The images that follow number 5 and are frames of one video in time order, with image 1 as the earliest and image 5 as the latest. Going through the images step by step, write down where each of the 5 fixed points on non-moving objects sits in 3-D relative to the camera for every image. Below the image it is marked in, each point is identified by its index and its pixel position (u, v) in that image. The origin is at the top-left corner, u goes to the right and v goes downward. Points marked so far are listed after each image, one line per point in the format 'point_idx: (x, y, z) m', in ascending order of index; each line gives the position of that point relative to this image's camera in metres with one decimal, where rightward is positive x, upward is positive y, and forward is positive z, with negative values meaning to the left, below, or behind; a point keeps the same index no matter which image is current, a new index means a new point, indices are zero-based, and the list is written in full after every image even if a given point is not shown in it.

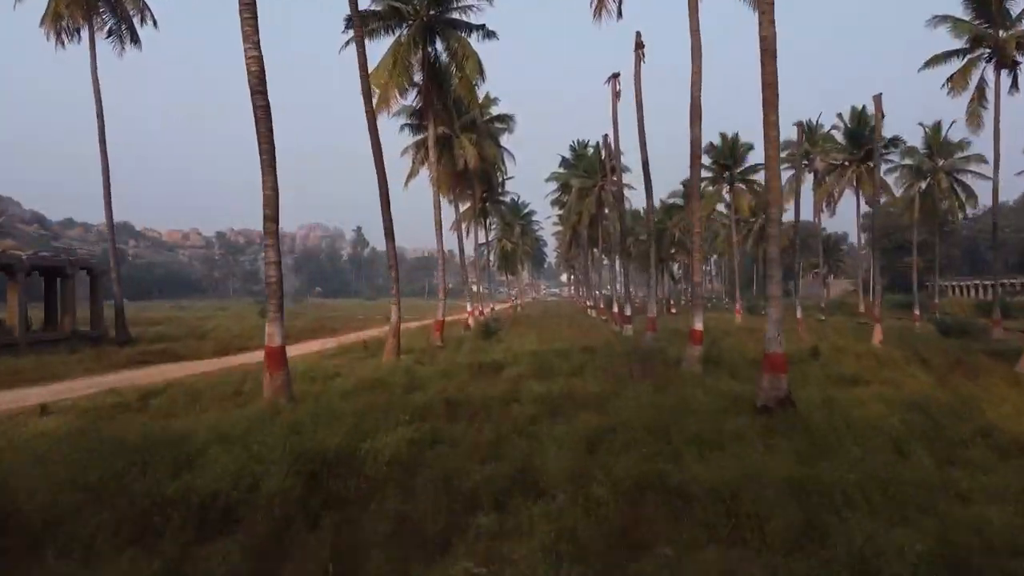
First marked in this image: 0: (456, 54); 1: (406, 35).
0: (-1.4, +5.6, +16.3) m
1: (-2.5, +5.9, +15.7) m
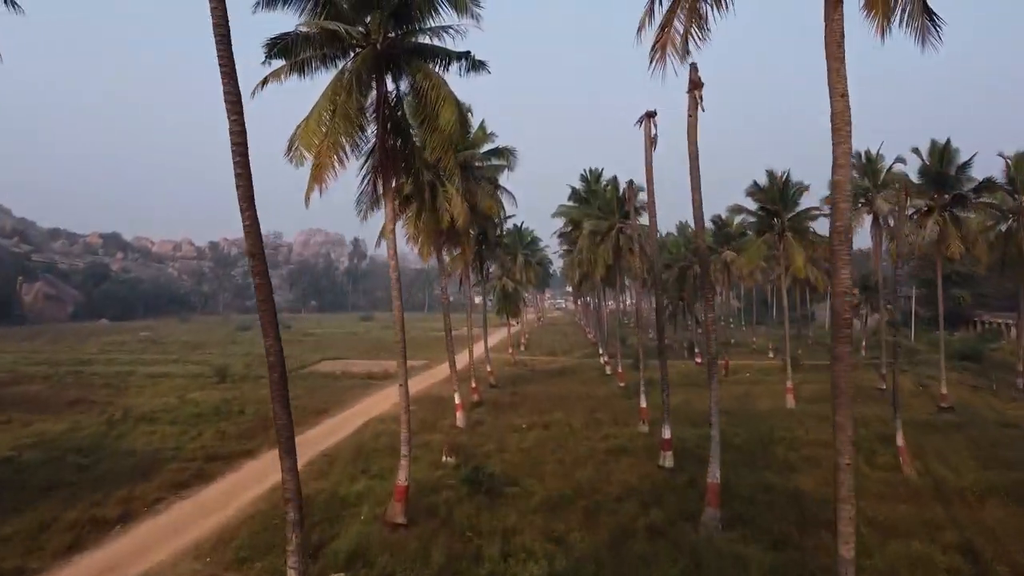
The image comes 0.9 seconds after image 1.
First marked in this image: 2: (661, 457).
0: (-1.4, +3.1, +11.1) m
1: (-2.5, +3.4, +10.6) m
2: (+3.3, -3.7, +15.2) m
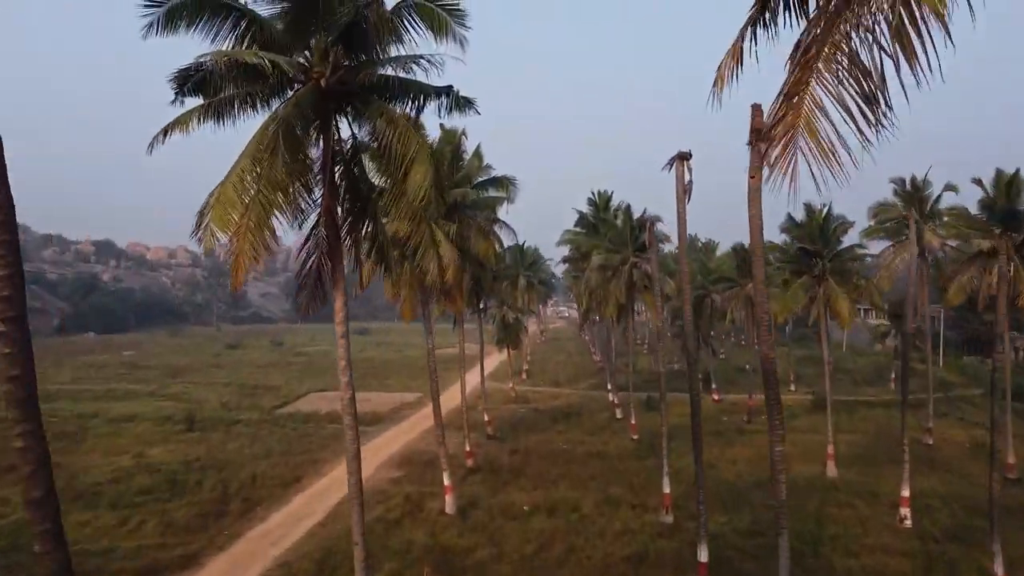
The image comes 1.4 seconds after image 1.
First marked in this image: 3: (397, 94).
0: (-1.5, +1.7, +8.1) m
1: (-2.6, +2.0, +7.6) m
2: (+3.3, -5.2, +12.2) m
3: (-1.4, +2.3, +8.2) m
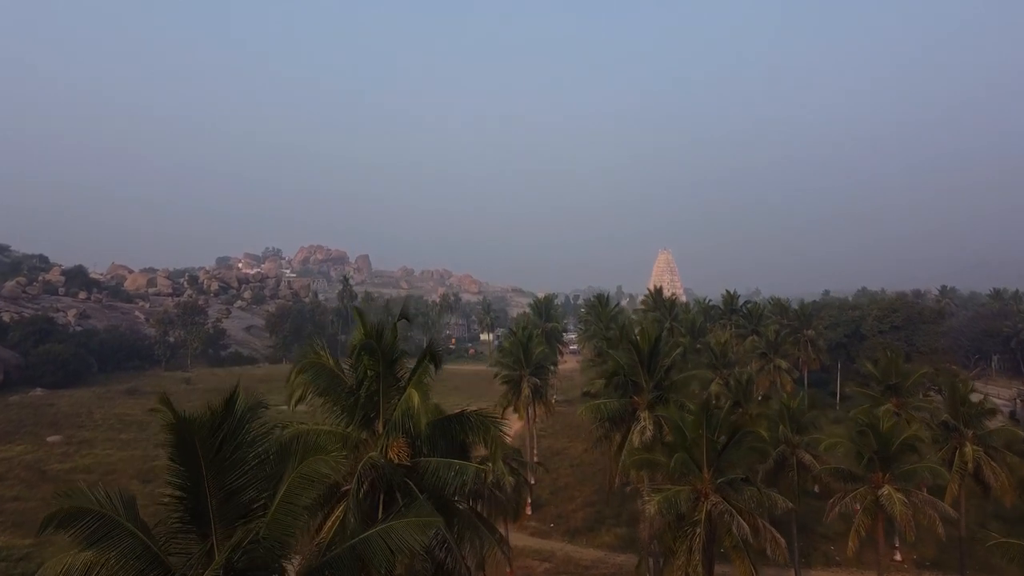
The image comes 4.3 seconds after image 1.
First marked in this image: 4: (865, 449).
0: (-1.9, -3.5, -2.1) m
1: (-3.0, -3.3, -2.6) m
2: (+2.9, -10.4, +1.9) m
3: (-1.8, -2.9, -2.0) m
4: (+9.3, -4.3, +17.9) m
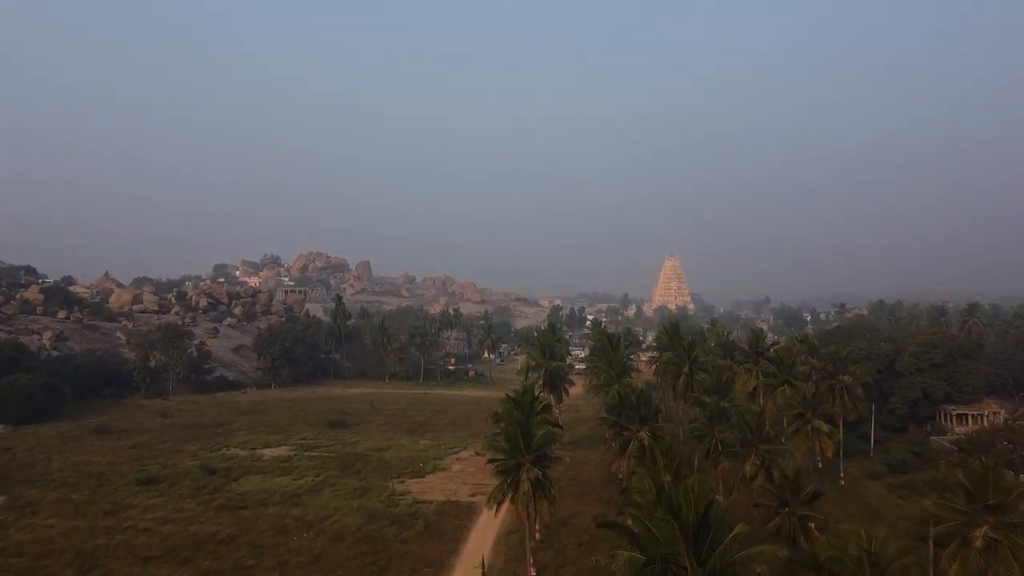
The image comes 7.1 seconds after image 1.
0: (-2.2, -6.4, -7.7) m
1: (-3.3, -6.1, -8.2) m
2: (+2.6, -13.3, -3.8) m
3: (-2.1, -5.7, -7.6) m
4: (+9.1, -7.1, +12.2) m
